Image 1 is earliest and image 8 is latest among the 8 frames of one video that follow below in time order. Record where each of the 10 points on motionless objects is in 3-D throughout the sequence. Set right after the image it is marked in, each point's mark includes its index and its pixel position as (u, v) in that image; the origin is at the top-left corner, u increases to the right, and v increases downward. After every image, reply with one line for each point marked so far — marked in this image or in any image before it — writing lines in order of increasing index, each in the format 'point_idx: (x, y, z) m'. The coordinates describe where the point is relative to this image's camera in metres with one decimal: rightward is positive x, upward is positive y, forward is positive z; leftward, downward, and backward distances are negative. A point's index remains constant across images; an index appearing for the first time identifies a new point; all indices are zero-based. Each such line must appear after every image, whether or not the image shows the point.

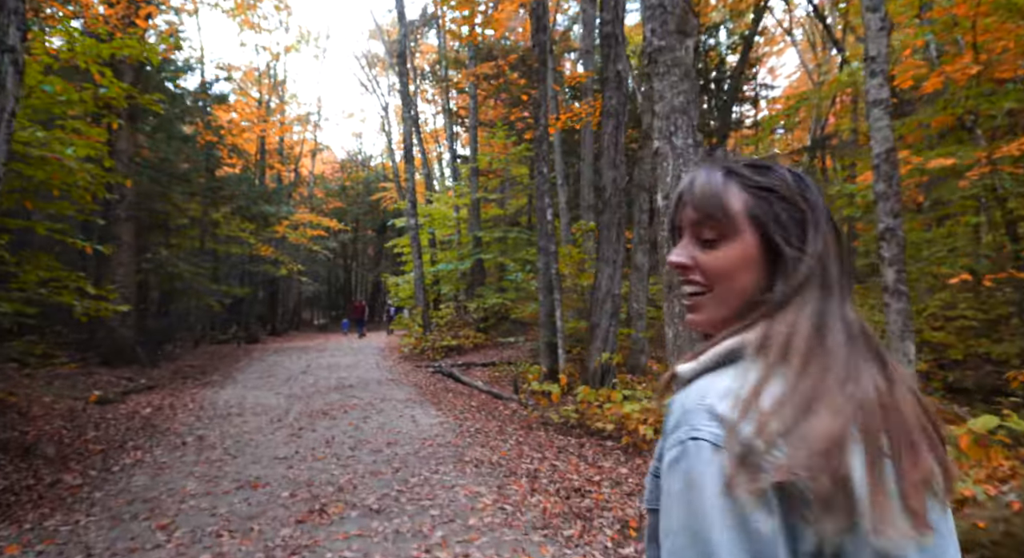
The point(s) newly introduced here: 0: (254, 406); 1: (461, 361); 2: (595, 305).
0: (-4.7, -2.3, +9.3) m
1: (-1.5, -2.4, +15.1) m
2: (+1.5, -0.5, +9.4) m
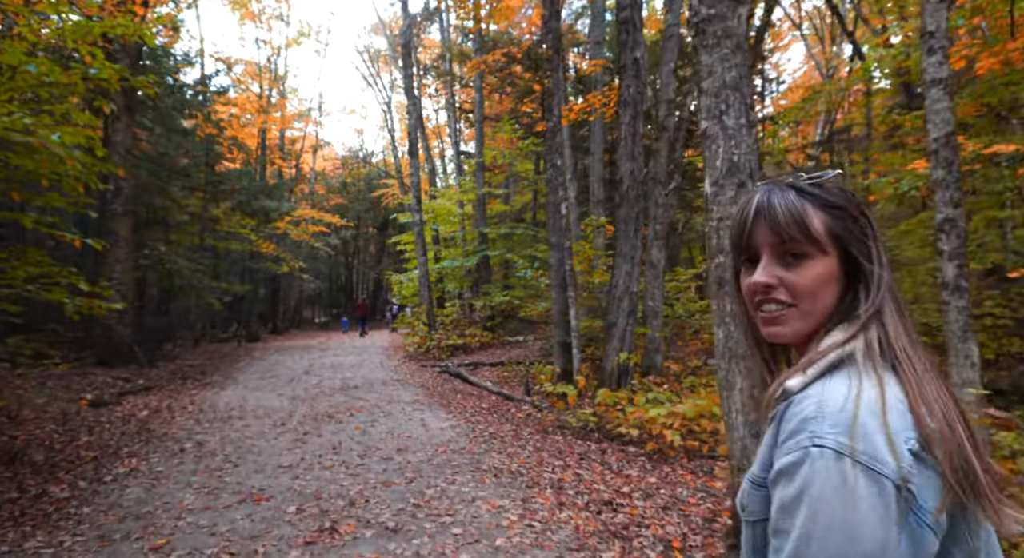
0: (-4.5, -2.3, +8.9) m
1: (-1.3, -2.4, +14.7) m
2: (+1.8, -0.4, +9.0) m
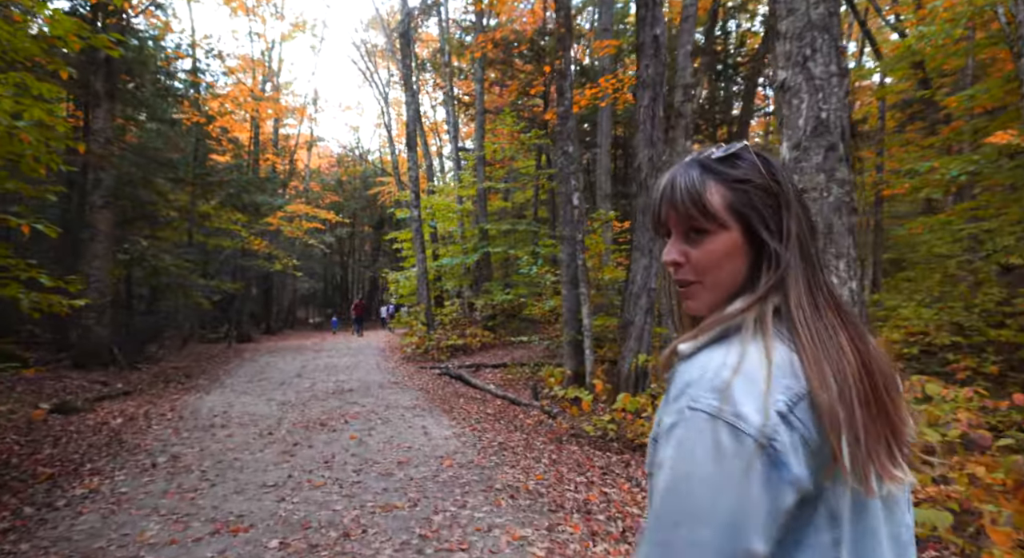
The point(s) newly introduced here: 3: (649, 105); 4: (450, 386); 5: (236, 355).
0: (-4.3, -2.2, +8.2) m
1: (-1.2, -2.3, +14.0) m
2: (+1.9, -0.3, +8.4) m
3: (+2.1, +2.7, +7.9) m
4: (-1.4, -2.4, +11.7) m
5: (-9.2, -2.5, +16.9) m
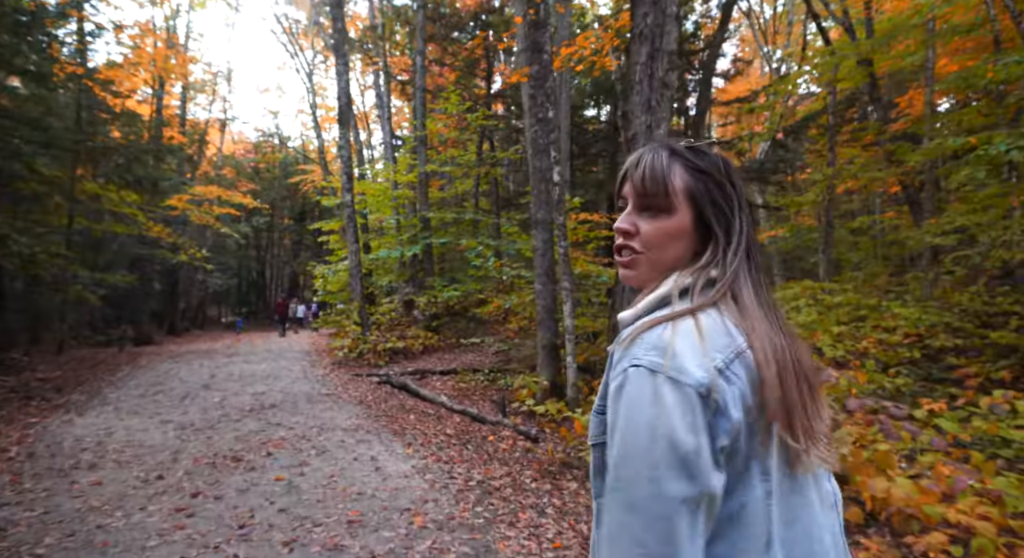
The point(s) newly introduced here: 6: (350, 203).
0: (-4.7, -2.0, +6.2) m
1: (-2.4, -2.1, +12.3) m
2: (+1.5, -0.2, +7.2) m
3: (+1.8, +2.8, +6.7) m
4: (-2.3, -2.3, +10.0) m
5: (-10.7, -2.3, +14.2) m
6: (-5.4, +2.6, +17.1) m
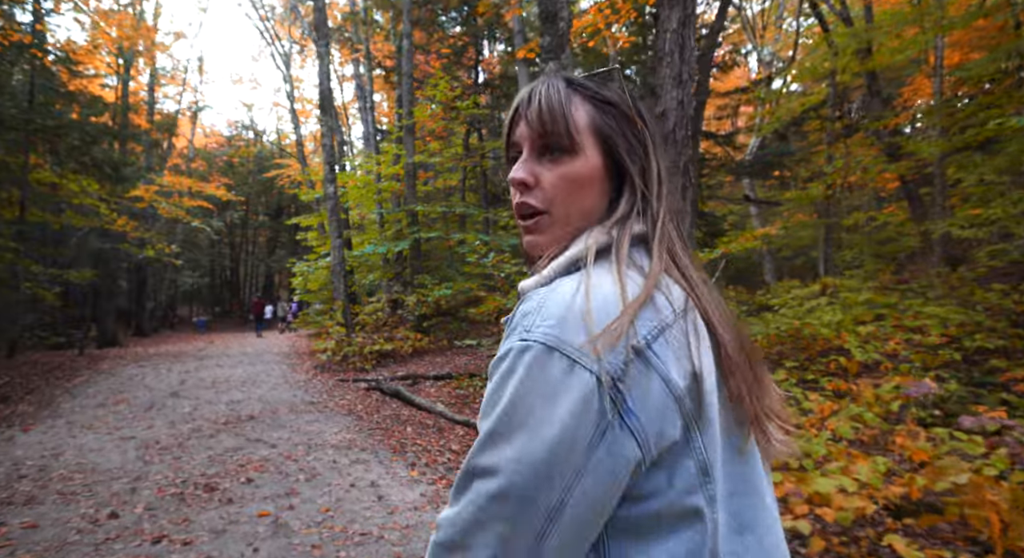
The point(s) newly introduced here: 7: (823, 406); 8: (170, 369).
0: (-4.5, -2.0, +5.2) m
1: (-2.4, -2.1, +11.5) m
2: (+1.6, -0.2, +6.5) m
3: (+2.0, +2.8, +6.0) m
4: (-2.2, -2.3, +9.1) m
5: (-10.8, -2.2, +12.9) m
6: (-5.6, +2.6, +16.1) m
7: (+4.2, -1.7, +6.9) m
8: (-8.2, -2.2, +12.2) m
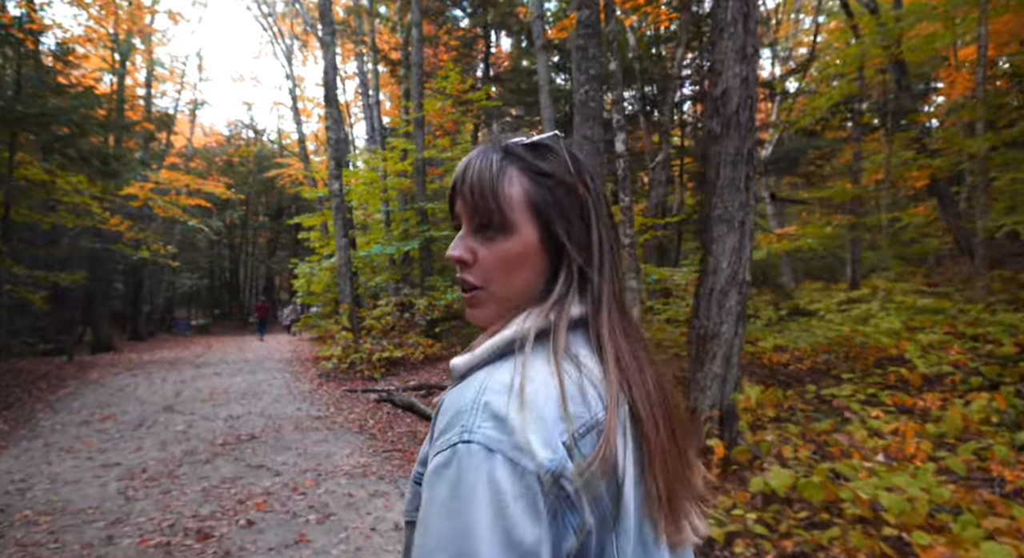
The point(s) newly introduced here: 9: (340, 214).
0: (-4.1, -2.0, +4.4) m
1: (-2.0, -2.1, +10.6) m
2: (+2.1, -0.2, +5.7) m
3: (+2.4, +2.8, +5.2) m
4: (-1.8, -2.3, +8.3) m
5: (-10.4, -2.2, +12.1) m
6: (-5.2, +2.6, +15.3) m
7: (+4.6, -1.8, +6.1) m
8: (-7.7, -2.2, +11.4) m
9: (-5.0, +1.9, +15.0) m
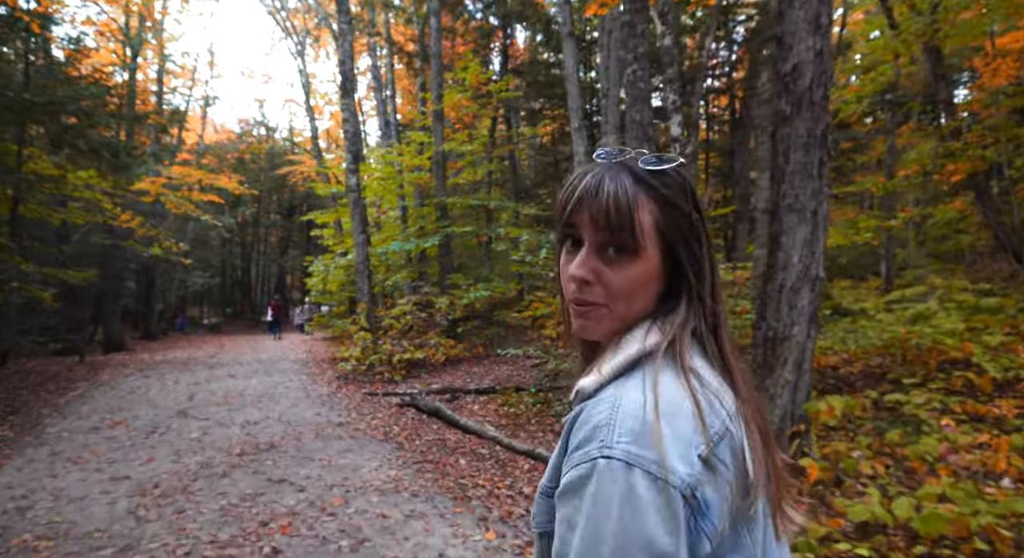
0: (-3.6, -2.0, +3.9) m
1: (-1.5, -2.1, +10.1) m
2: (+2.5, -0.2, +5.1) m
3: (+2.9, +2.8, +4.6) m
4: (-1.3, -2.3, +7.8) m
5: (-9.8, -2.2, +11.7) m
6: (-4.6, +2.6, +14.8) m
7: (+5.1, -1.7, +5.5) m
8: (-7.2, -2.2, +11.0) m
9: (-4.4, +1.9, +14.5) m
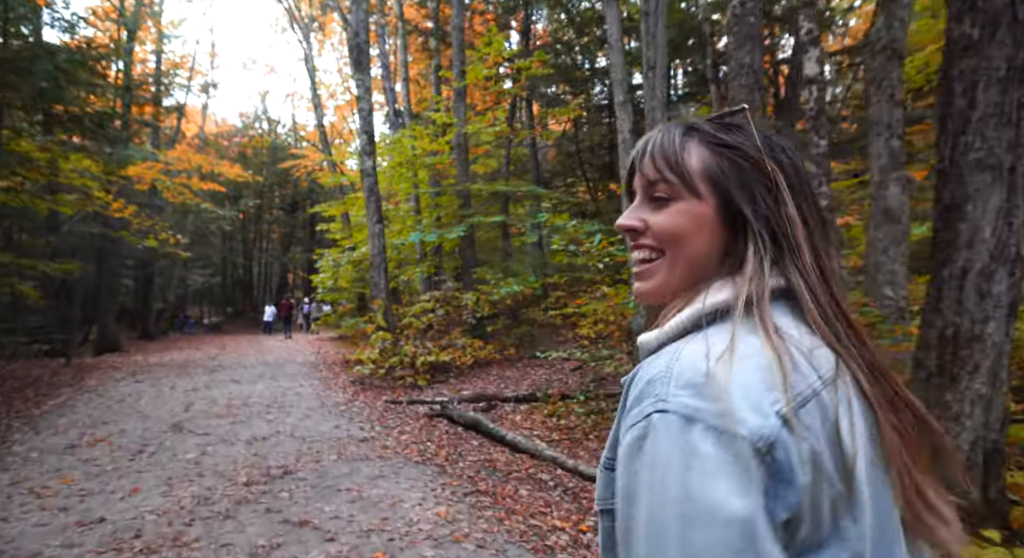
0: (-2.9, -1.8, +2.7) m
1: (-0.7, -1.9, +8.9) m
2: (+3.3, -0.1, +3.8) m
3: (+3.6, +3.0, +3.4) m
4: (-0.6, -2.1, +6.6) m
5: (-9.1, -2.1, +10.5) m
6: (-3.8, +2.8, +13.6) m
7: (+5.8, -1.6, +4.2) m
8: (-6.4, -2.0, +9.8) m
9: (-3.7, +2.1, +13.3) m
